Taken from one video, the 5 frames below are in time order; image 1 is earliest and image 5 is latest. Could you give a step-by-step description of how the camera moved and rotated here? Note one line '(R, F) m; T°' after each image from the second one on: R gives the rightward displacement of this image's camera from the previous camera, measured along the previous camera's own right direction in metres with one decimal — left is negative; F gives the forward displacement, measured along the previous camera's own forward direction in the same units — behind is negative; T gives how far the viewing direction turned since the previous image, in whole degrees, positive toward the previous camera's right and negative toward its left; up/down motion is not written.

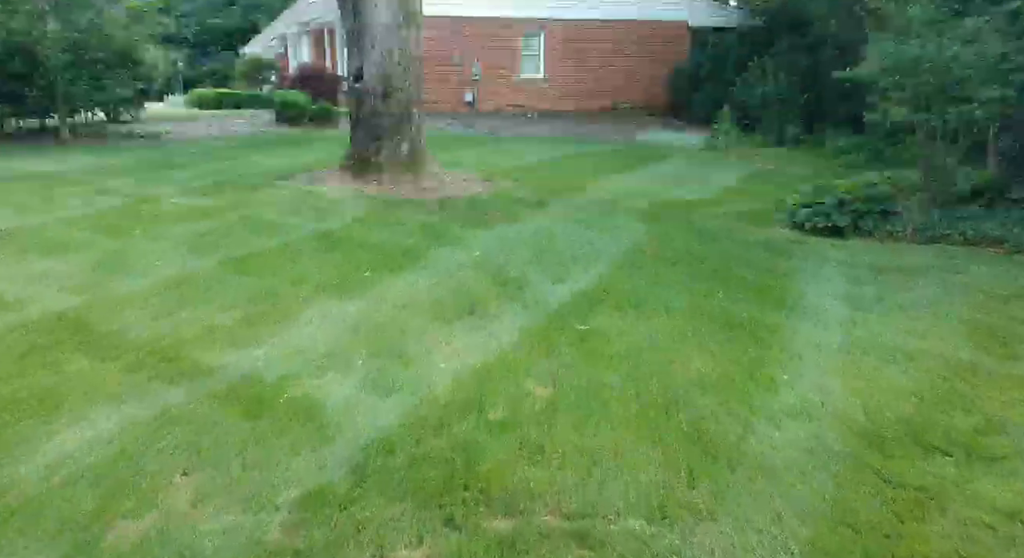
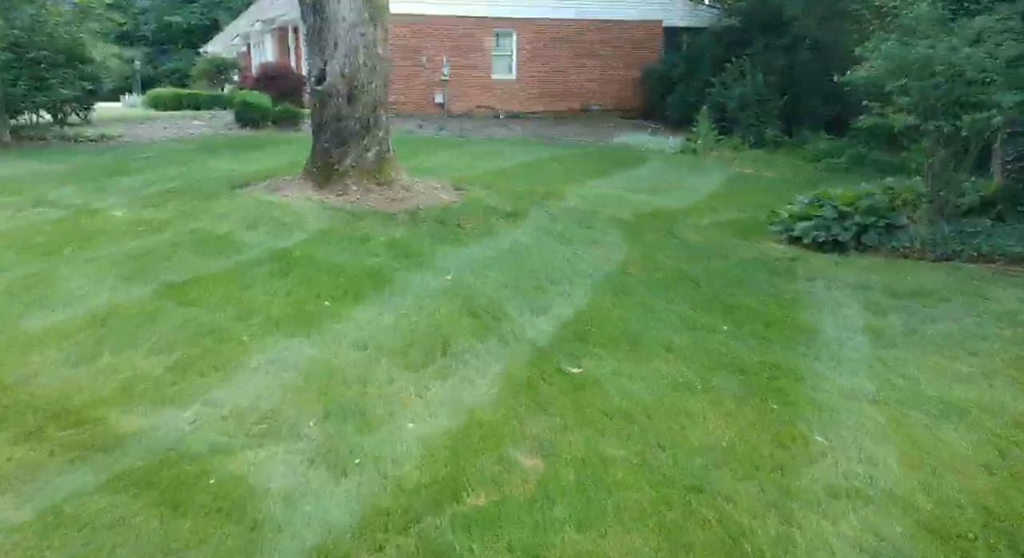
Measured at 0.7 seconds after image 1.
(0.0, +0.6) m; +2°
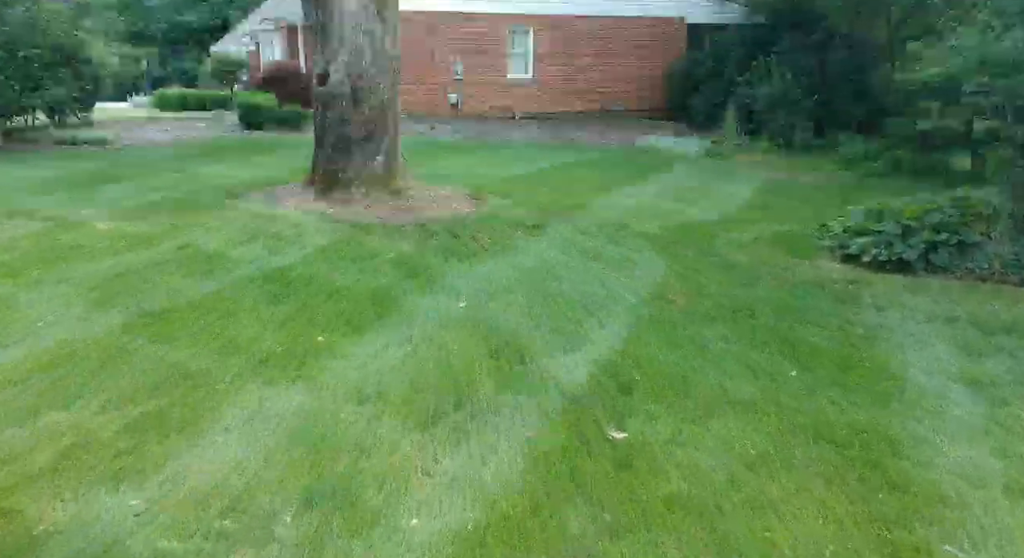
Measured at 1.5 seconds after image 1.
(-0.1, +0.7) m; -1°
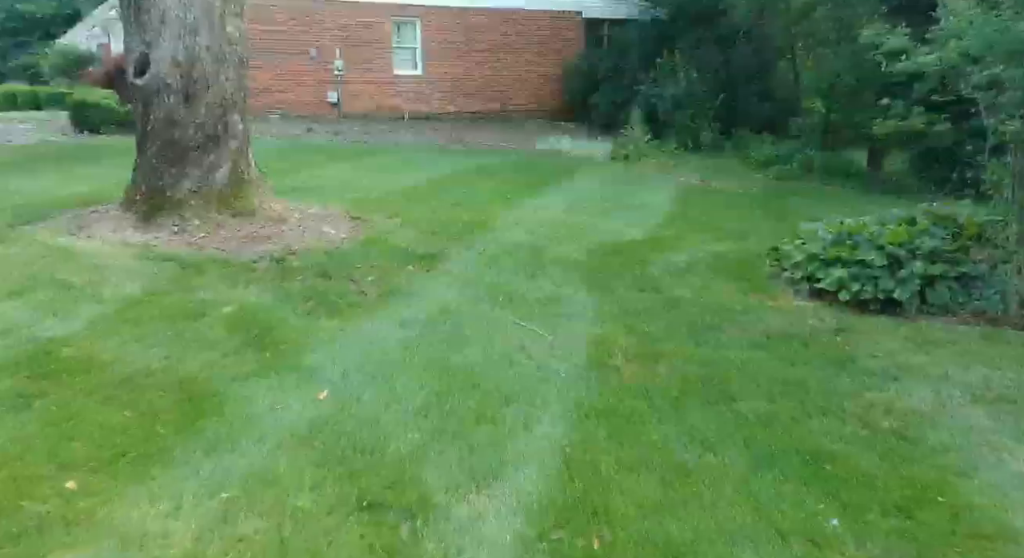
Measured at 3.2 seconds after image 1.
(+0.1, +1.6) m; +8°
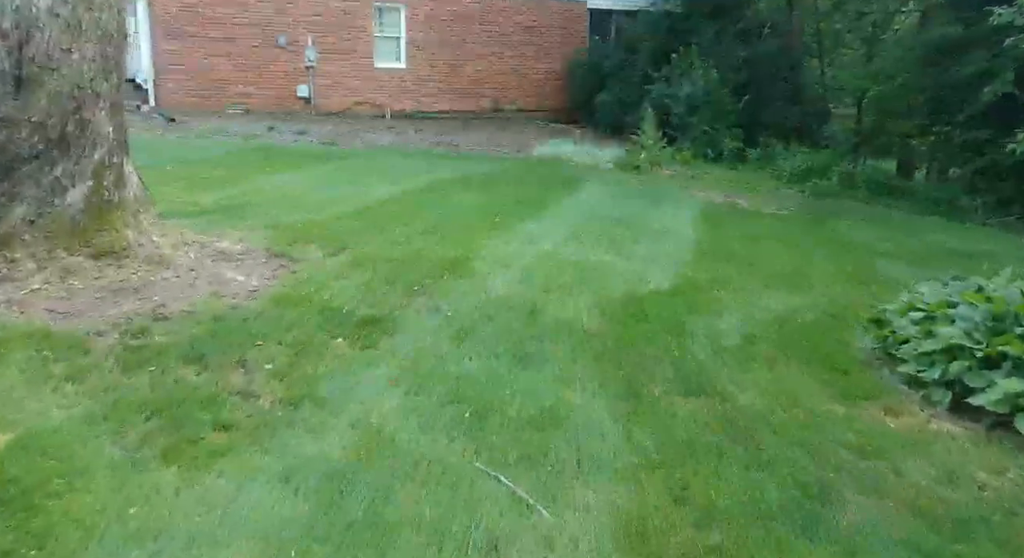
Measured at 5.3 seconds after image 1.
(+0.1, +1.9) m; 0°
